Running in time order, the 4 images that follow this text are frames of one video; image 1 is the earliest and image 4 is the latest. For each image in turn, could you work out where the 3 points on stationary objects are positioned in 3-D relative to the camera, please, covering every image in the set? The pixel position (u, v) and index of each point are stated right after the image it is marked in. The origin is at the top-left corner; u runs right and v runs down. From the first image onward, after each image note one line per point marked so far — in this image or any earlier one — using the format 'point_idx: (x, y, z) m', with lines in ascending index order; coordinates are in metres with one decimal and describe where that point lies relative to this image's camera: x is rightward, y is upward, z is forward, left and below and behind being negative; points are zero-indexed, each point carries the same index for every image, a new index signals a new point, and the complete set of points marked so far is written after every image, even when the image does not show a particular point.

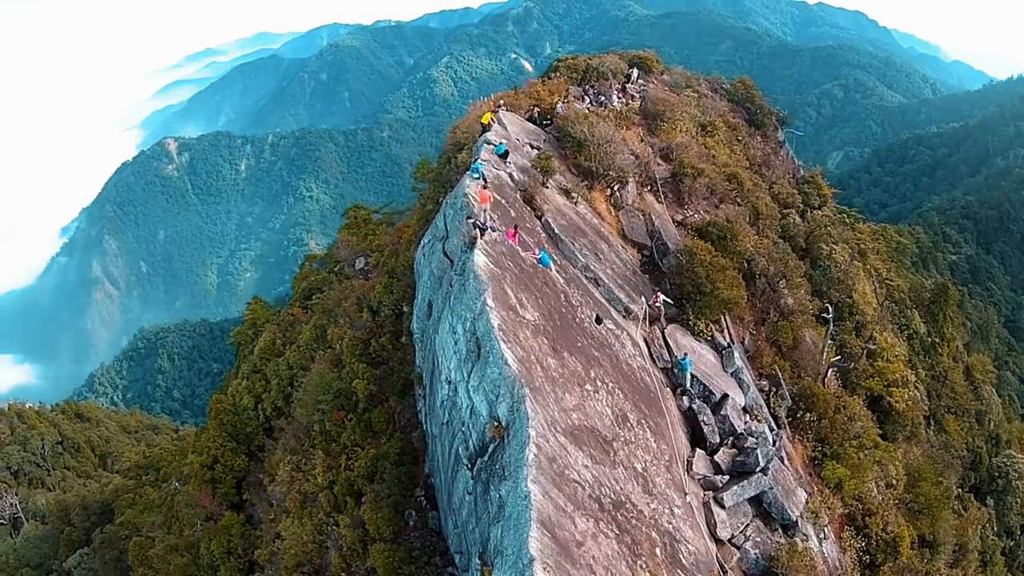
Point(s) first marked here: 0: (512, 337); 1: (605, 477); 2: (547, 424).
0: (0.0, -1.0, +14.2) m
1: (+1.7, -3.6, +13.8) m
2: (+0.6, -2.5, +13.1) m
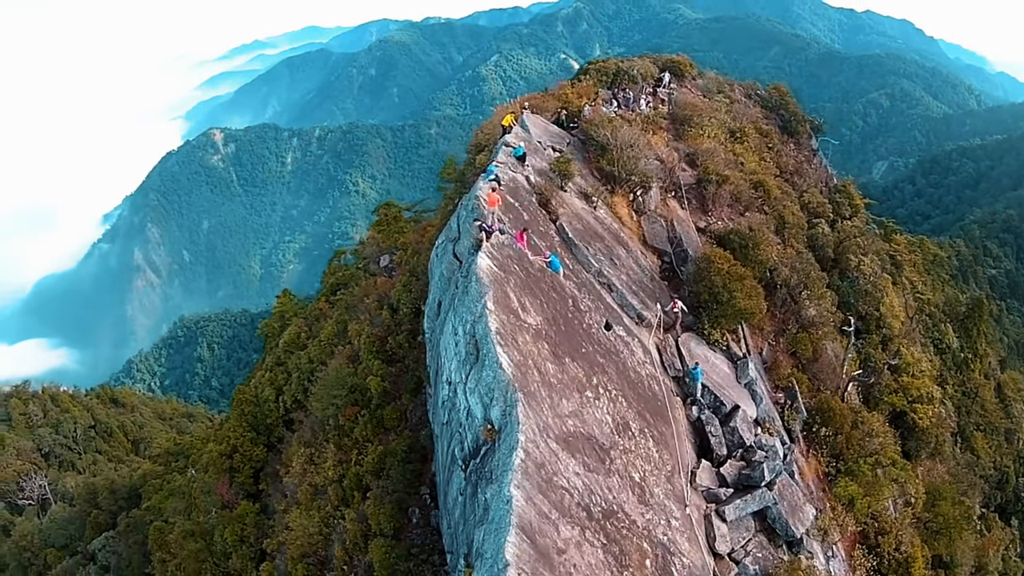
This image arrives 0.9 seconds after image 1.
0: (-0.1, -1.0, +14.2) m
1: (+1.5, -3.7, +13.7) m
2: (+0.4, -2.6, +13.1) m
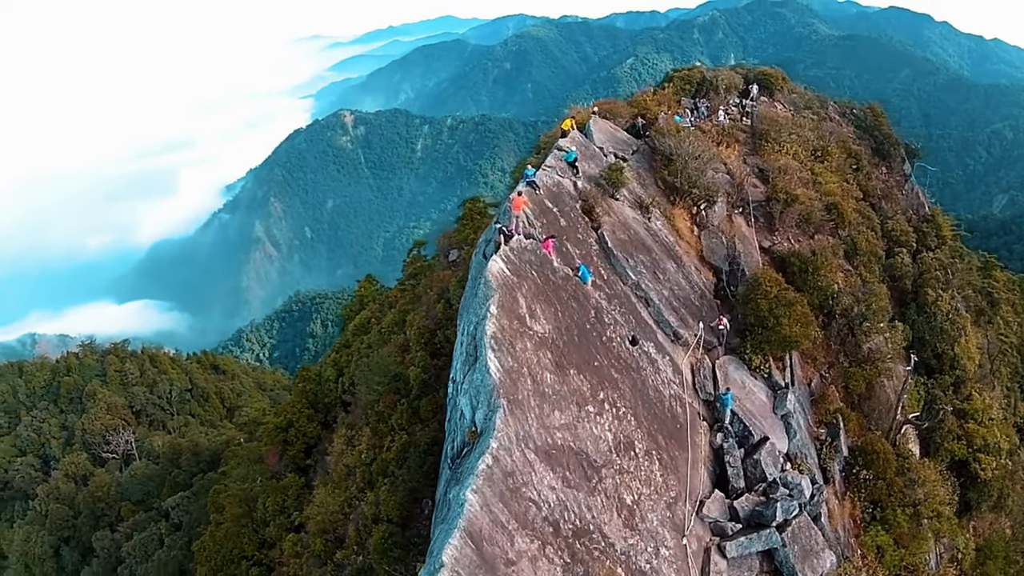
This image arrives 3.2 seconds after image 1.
0: (-0.1, -1.2, +14.1) m
1: (+1.1, -4.0, +13.5) m
2: (+0.1, -2.7, +13.0) m
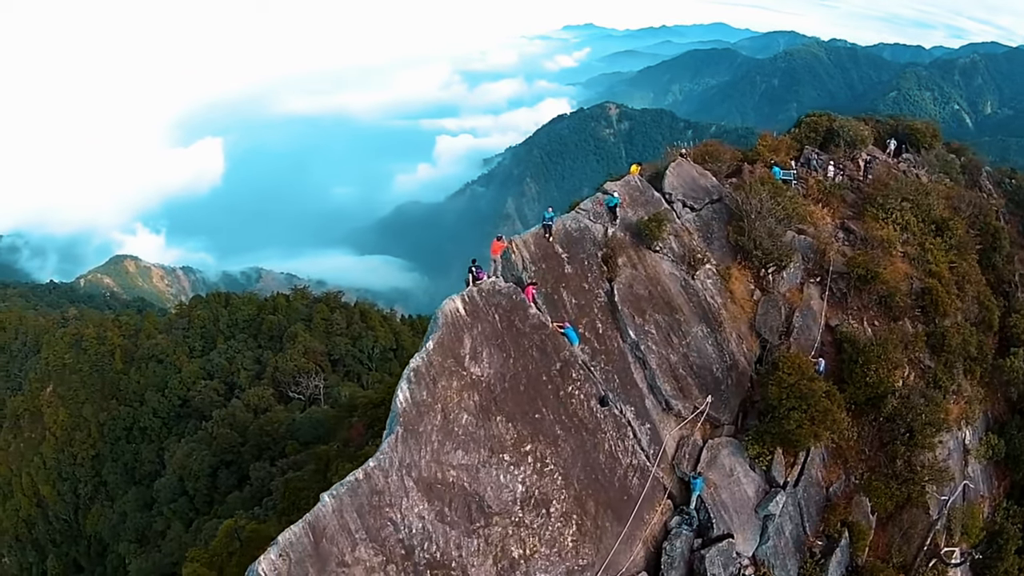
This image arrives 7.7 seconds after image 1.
0: (-1.9, -2.0, +15.4) m
1: (-1.3, -5.0, +14.4) m
2: (-2.3, -3.5, +14.3) m
